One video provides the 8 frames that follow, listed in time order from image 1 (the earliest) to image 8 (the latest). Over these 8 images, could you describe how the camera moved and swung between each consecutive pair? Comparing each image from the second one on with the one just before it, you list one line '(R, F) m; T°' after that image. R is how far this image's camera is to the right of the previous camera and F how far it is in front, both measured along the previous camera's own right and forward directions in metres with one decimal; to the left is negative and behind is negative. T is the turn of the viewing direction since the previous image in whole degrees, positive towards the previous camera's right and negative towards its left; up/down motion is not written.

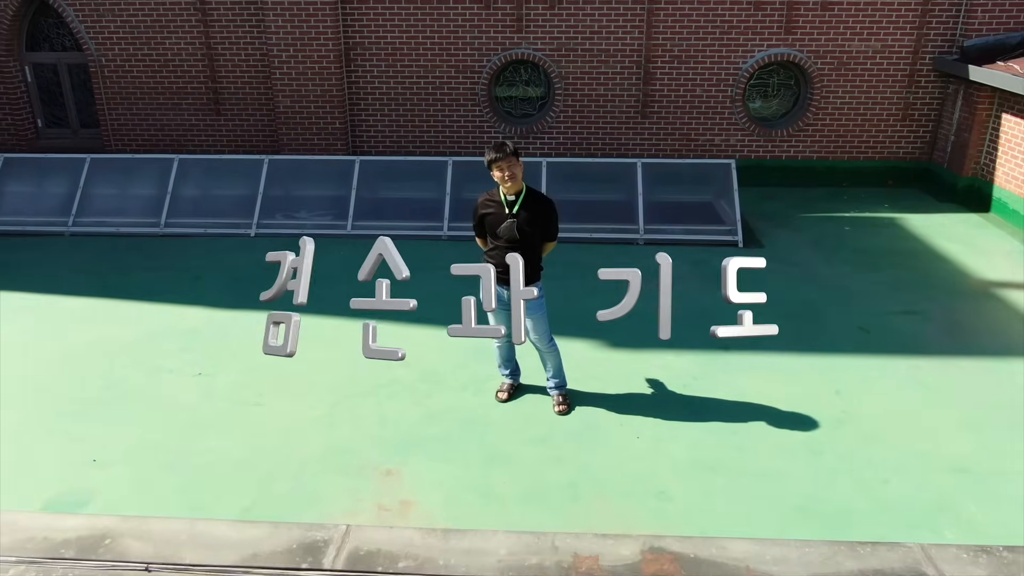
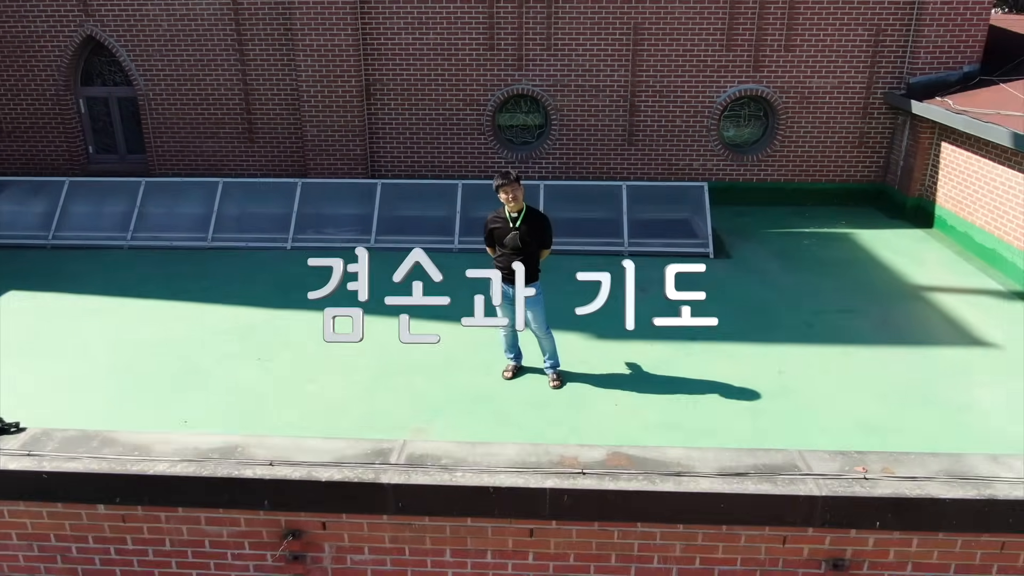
(0.0, -1.2) m; 0°
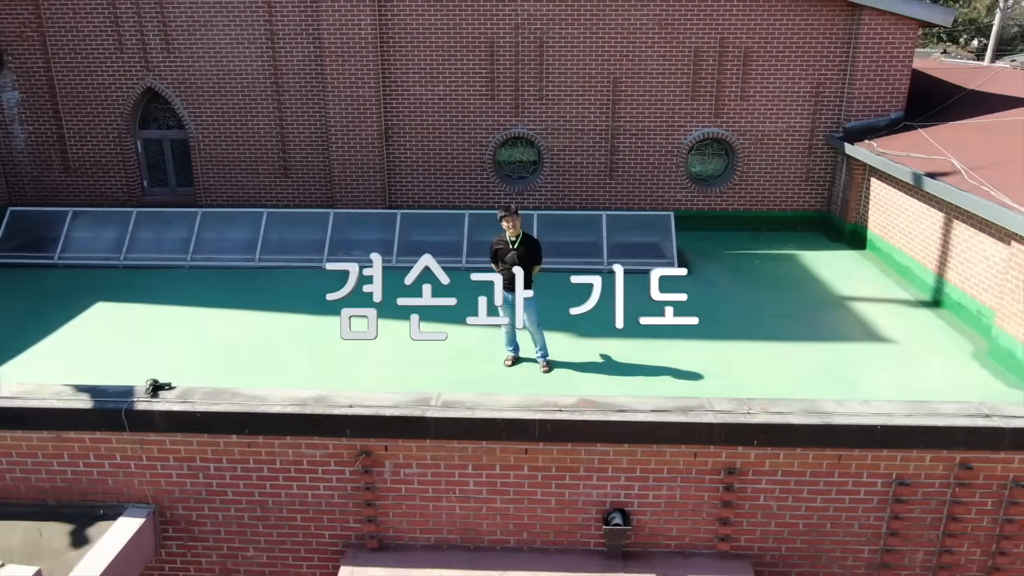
(0.0, -1.8) m; 0°
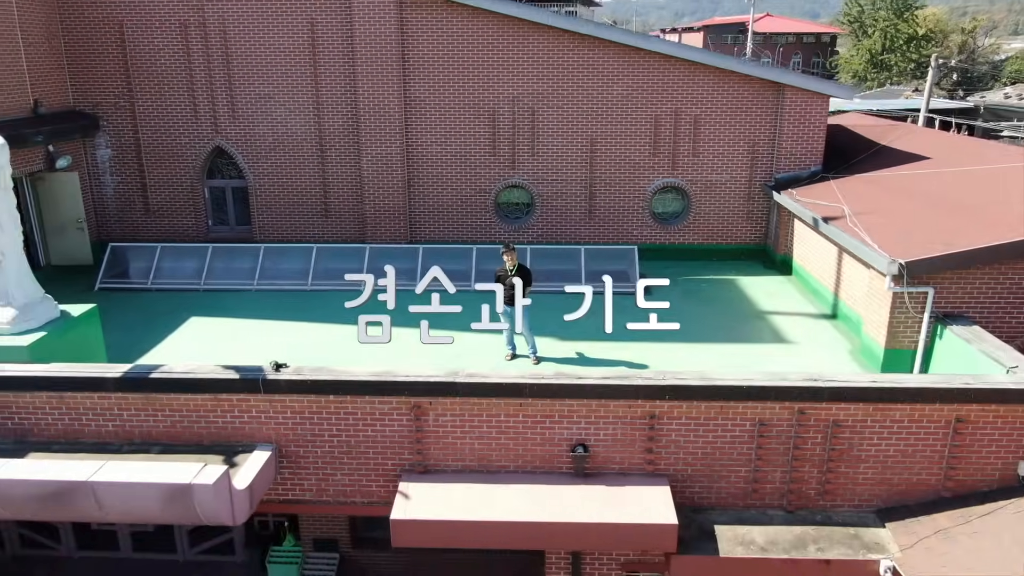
(0.0, -3.0) m; 0°
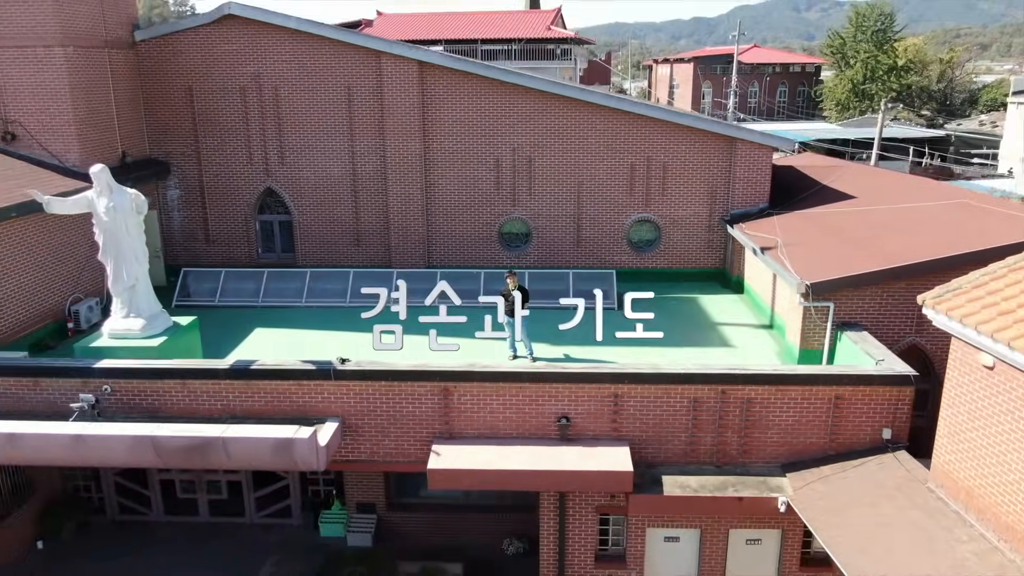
(0.0, -3.1) m; 0°
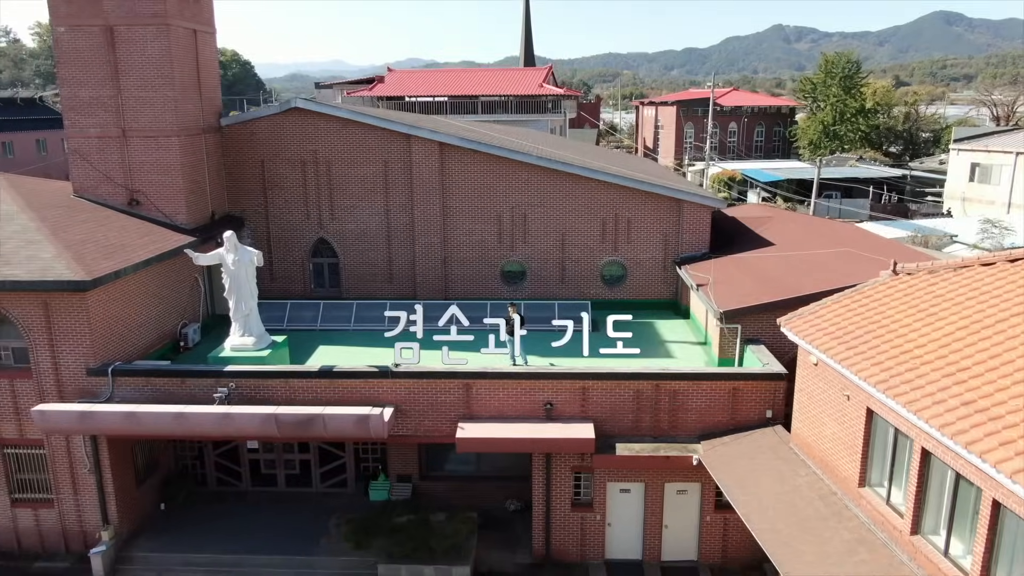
(-0.1, -5.3) m; 0°
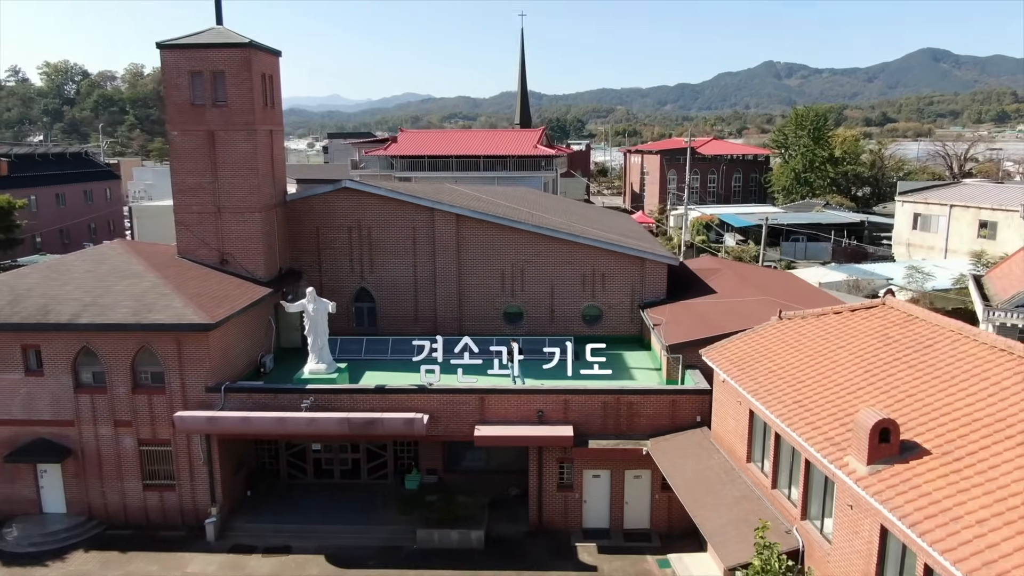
(-0.2, -6.6) m; 0°
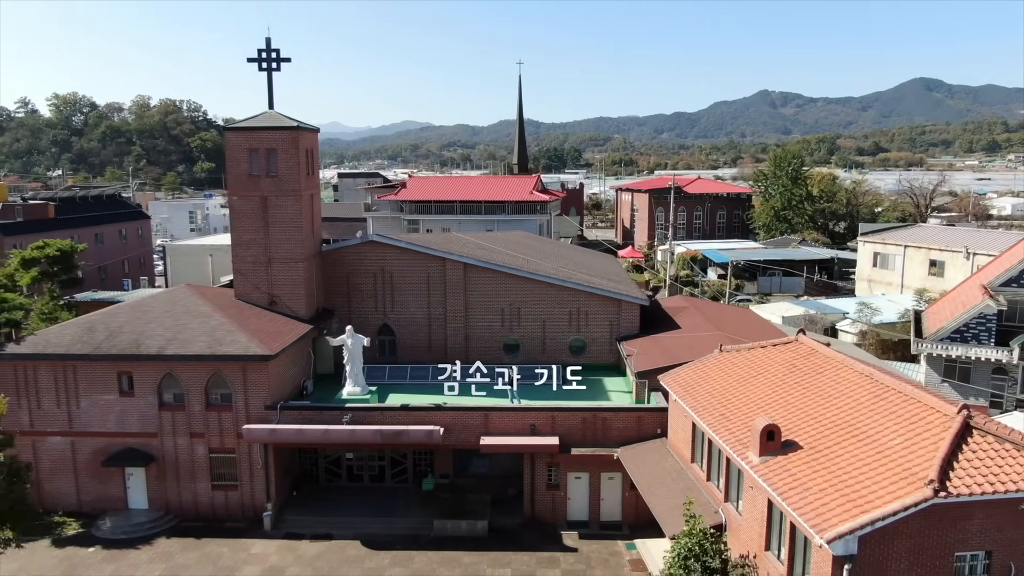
(0.0, -6.0) m; 0°
